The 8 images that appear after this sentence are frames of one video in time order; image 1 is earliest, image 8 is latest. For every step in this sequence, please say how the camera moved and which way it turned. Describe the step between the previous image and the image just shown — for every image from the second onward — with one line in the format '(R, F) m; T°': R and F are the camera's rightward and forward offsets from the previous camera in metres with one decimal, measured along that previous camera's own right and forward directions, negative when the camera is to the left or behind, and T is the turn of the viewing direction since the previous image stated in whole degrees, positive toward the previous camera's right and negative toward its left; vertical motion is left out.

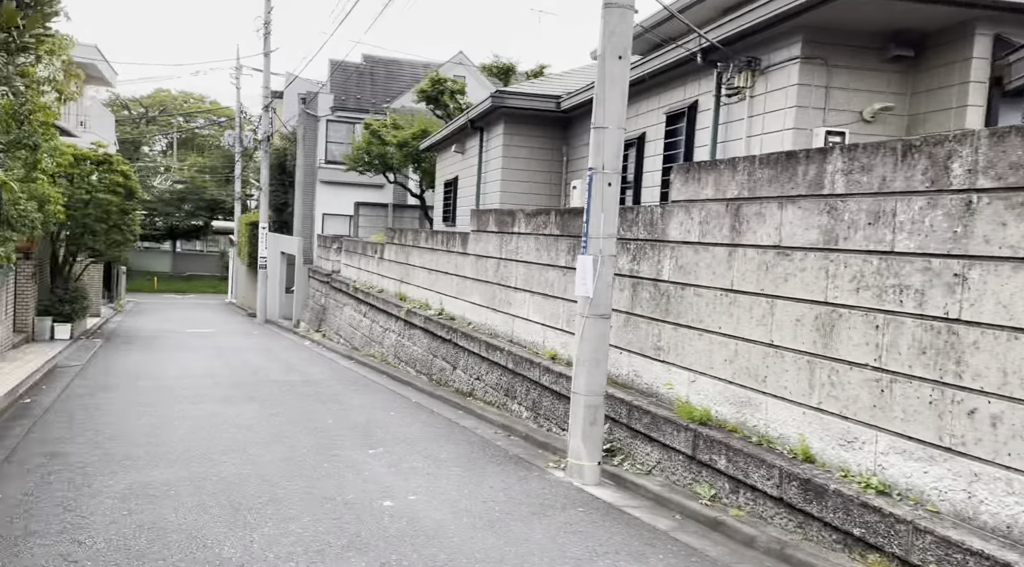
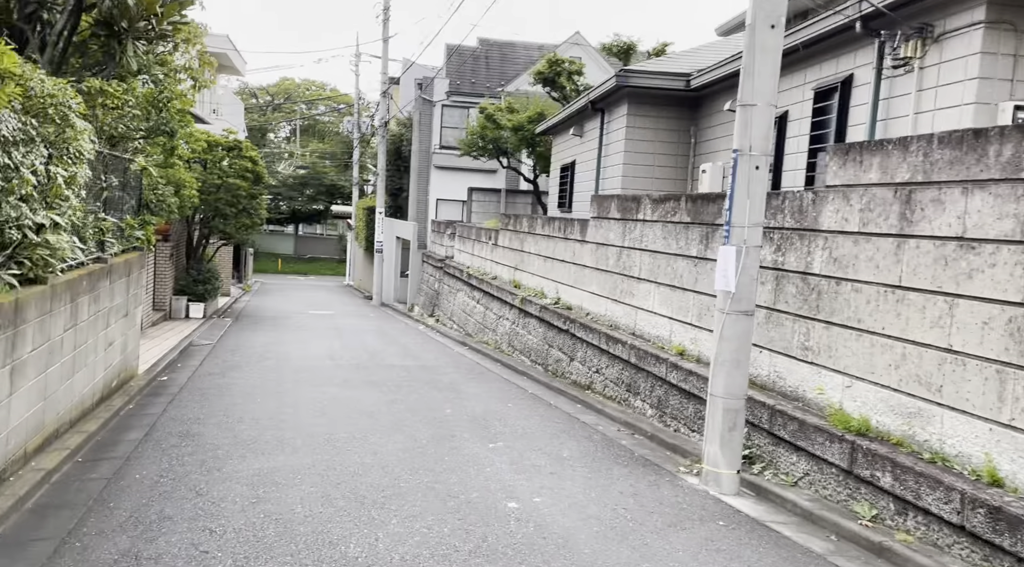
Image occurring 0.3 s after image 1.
(-0.1, +0.4) m; -7°
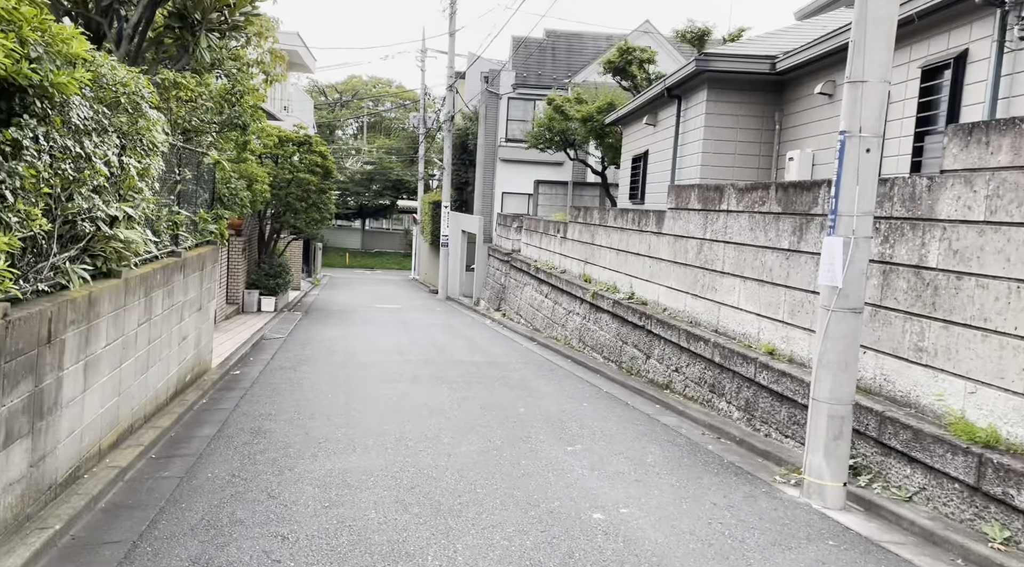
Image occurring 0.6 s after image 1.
(-0.1, +0.3) m; -4°
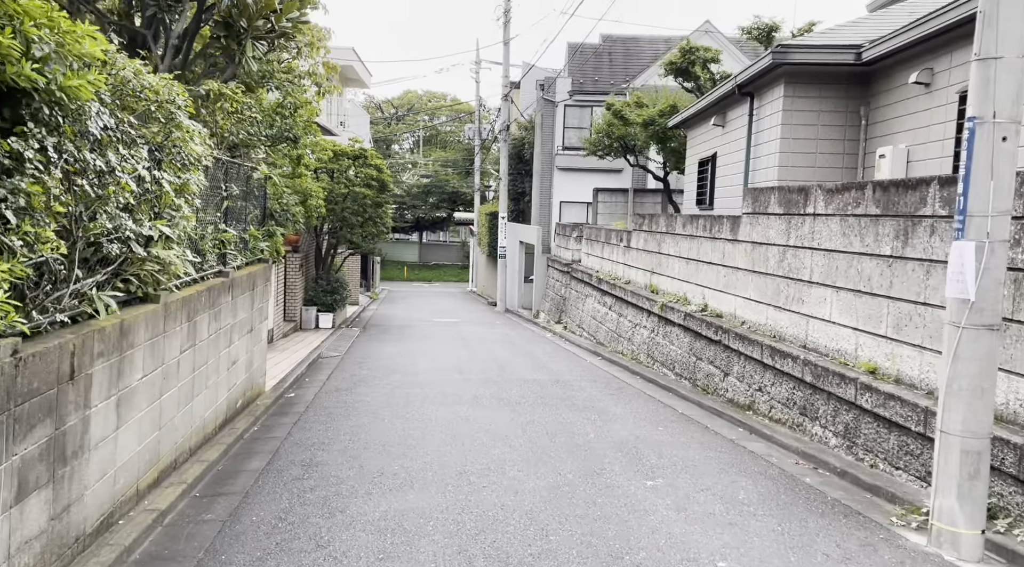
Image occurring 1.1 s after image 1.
(-0.1, +0.6) m; -4°
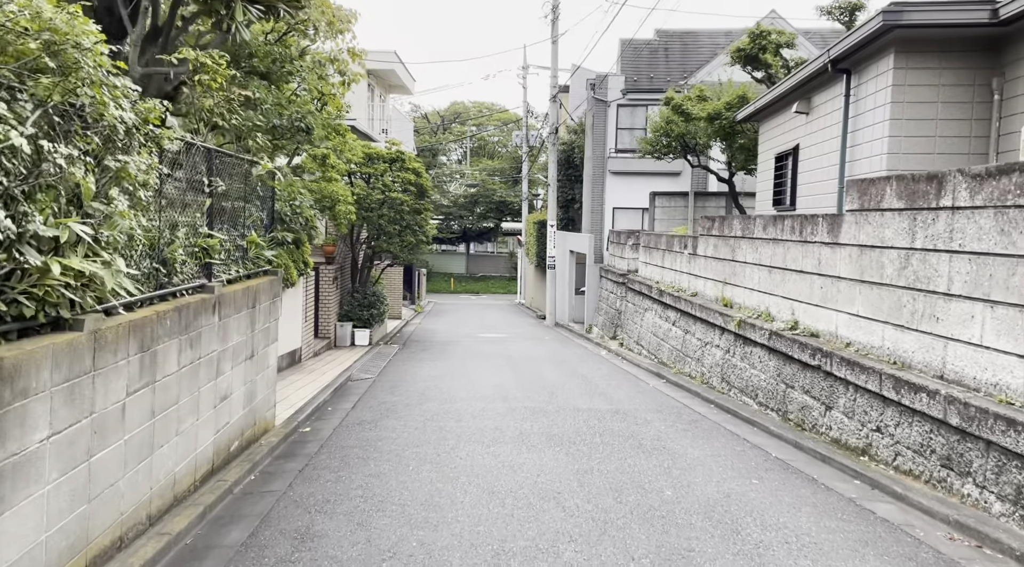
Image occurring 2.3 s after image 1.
(0.0, +1.5) m; -3°
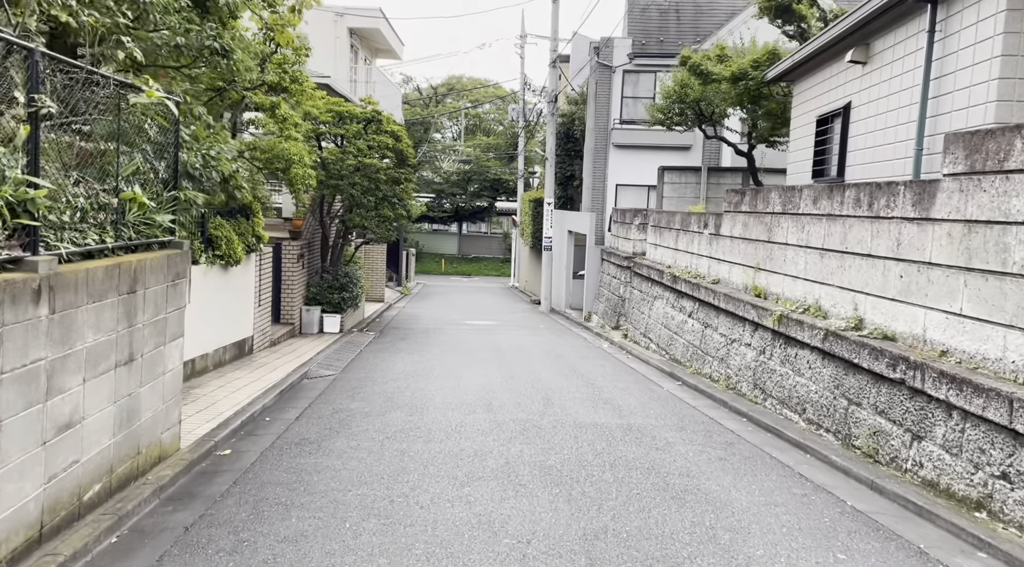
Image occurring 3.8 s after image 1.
(+0.1, +1.9) m; 0°
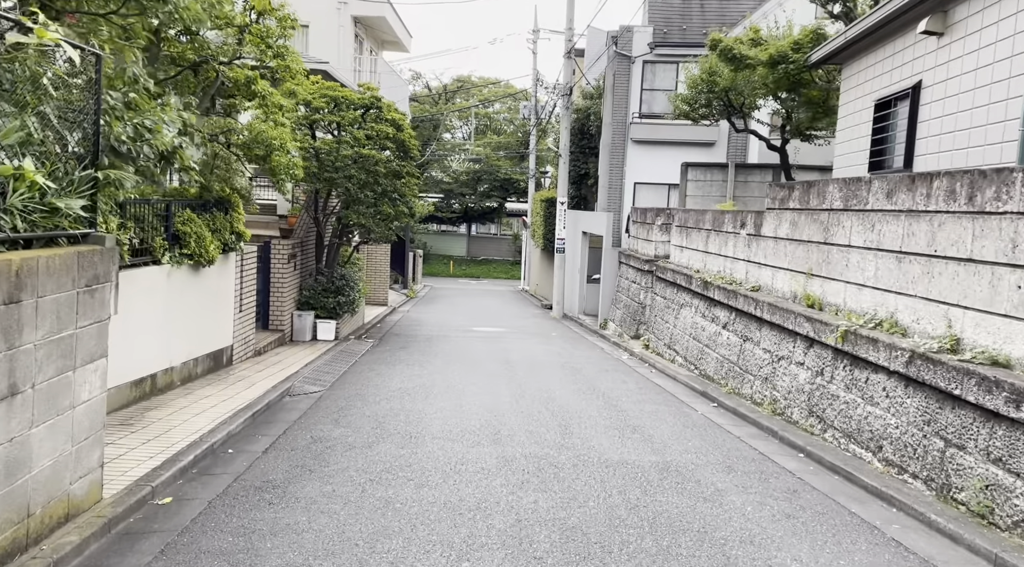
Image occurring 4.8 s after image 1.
(0.0, +1.3) m; -1°
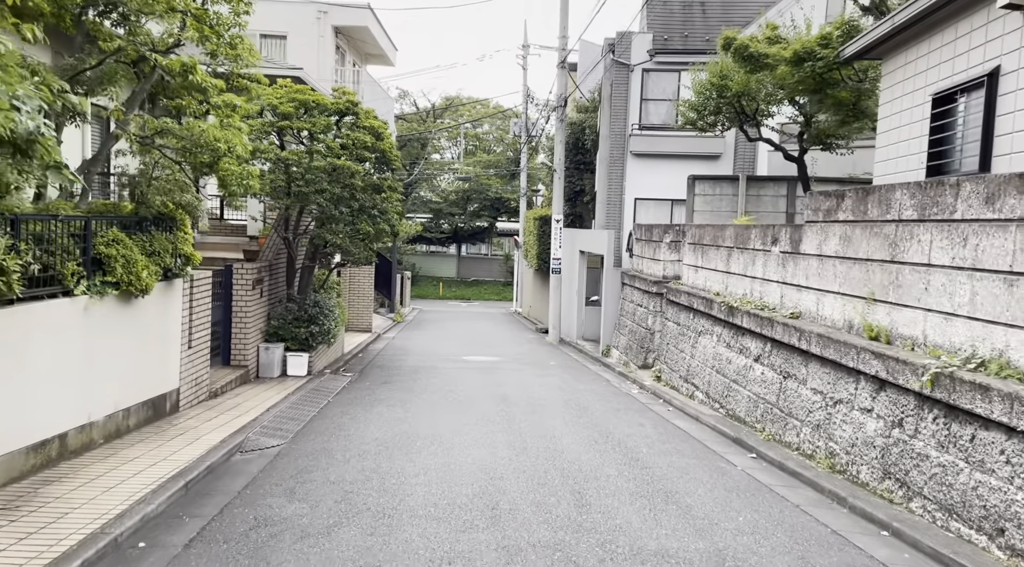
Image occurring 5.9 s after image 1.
(-0.1, +1.5) m; +1°
